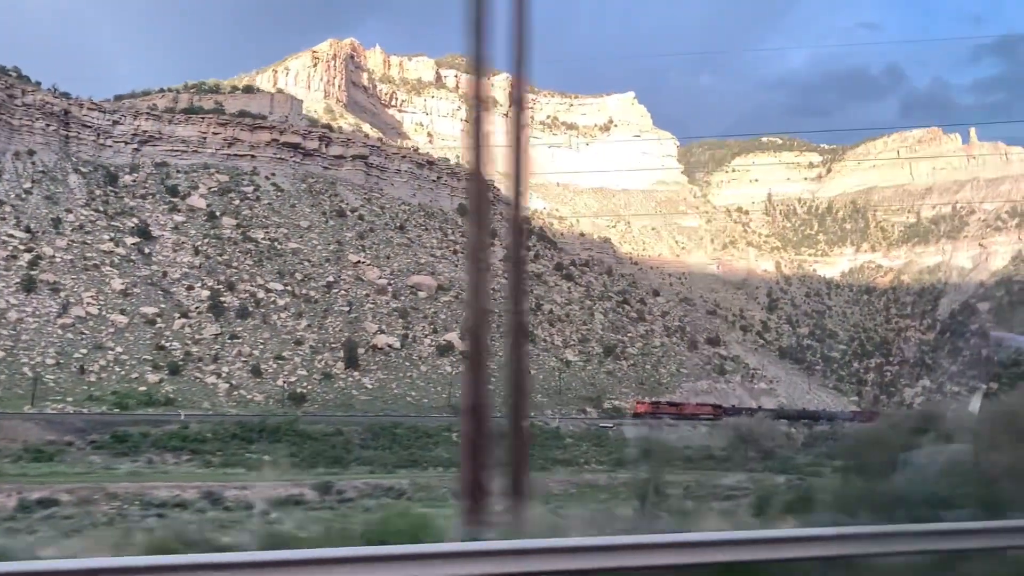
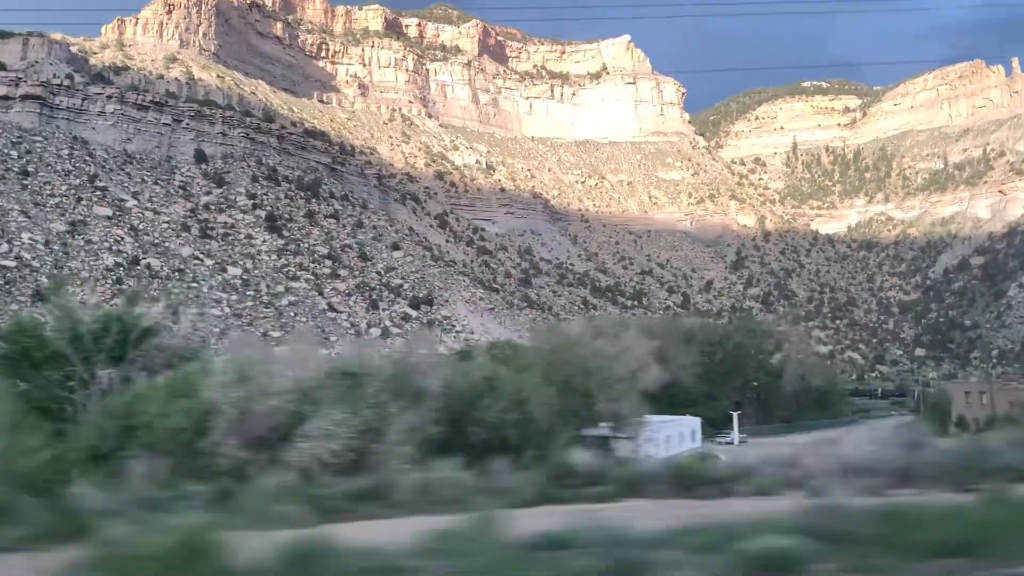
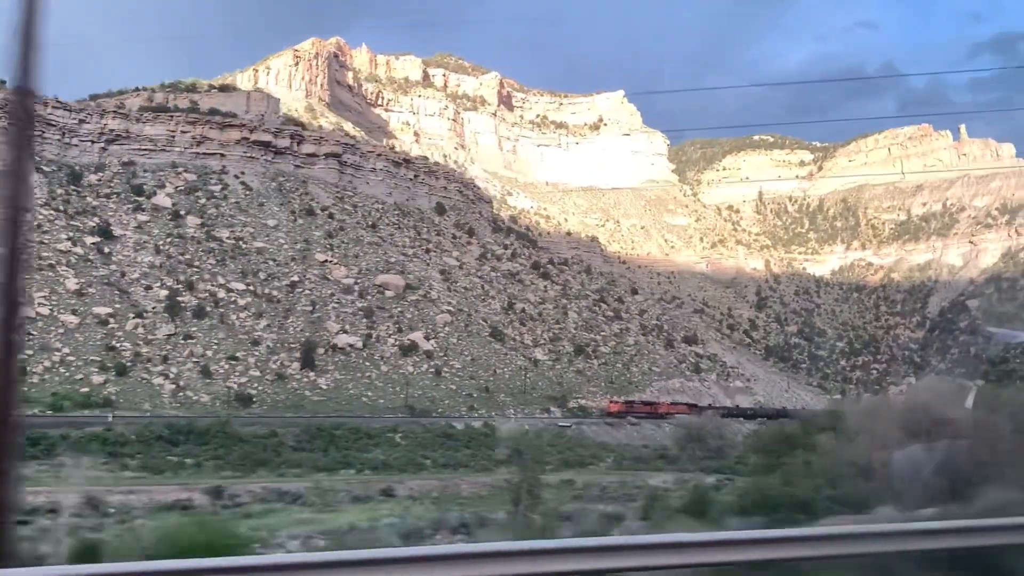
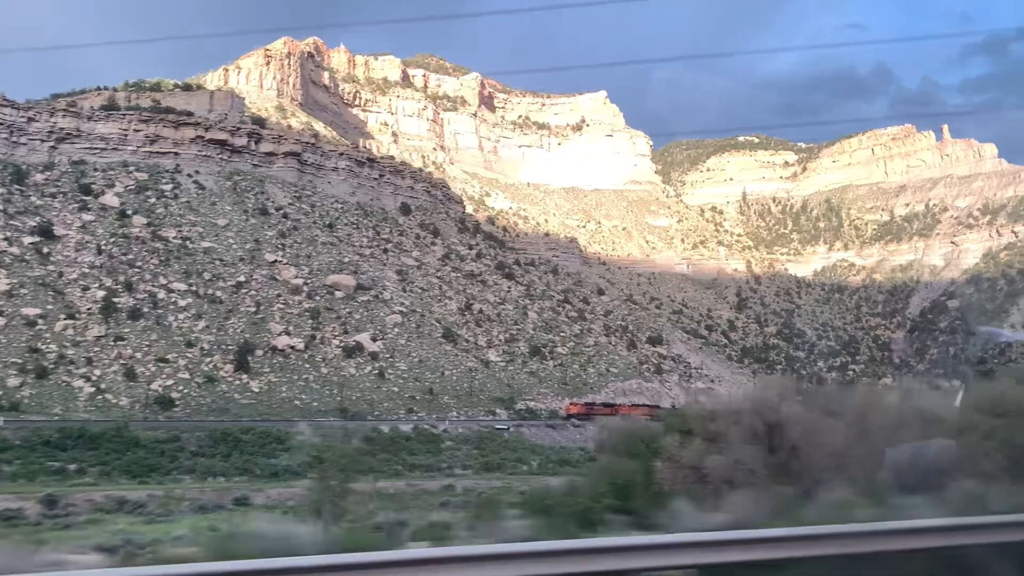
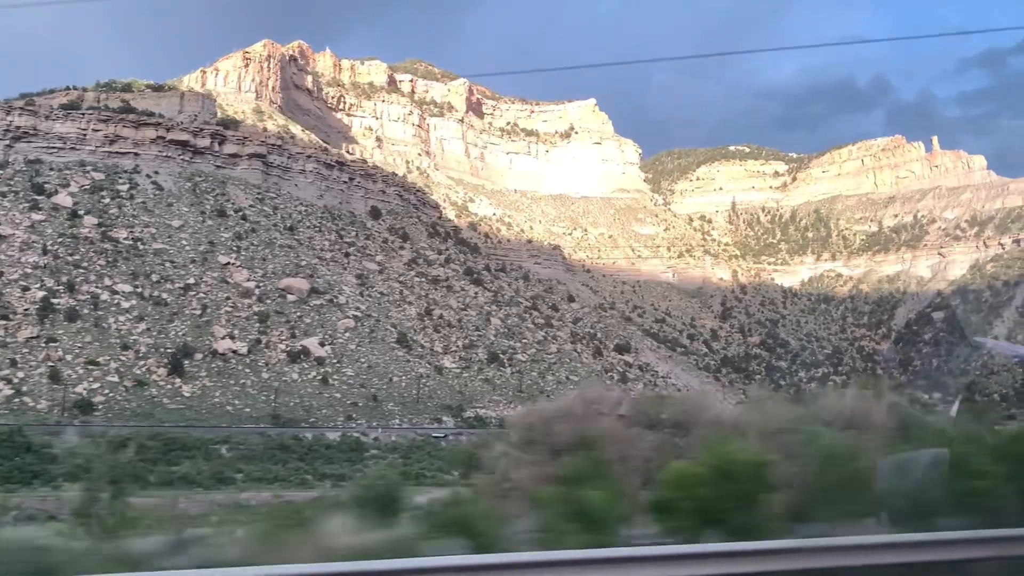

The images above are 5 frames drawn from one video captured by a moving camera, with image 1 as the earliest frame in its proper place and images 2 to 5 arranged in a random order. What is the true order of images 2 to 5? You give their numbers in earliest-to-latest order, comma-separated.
3, 4, 5, 2
